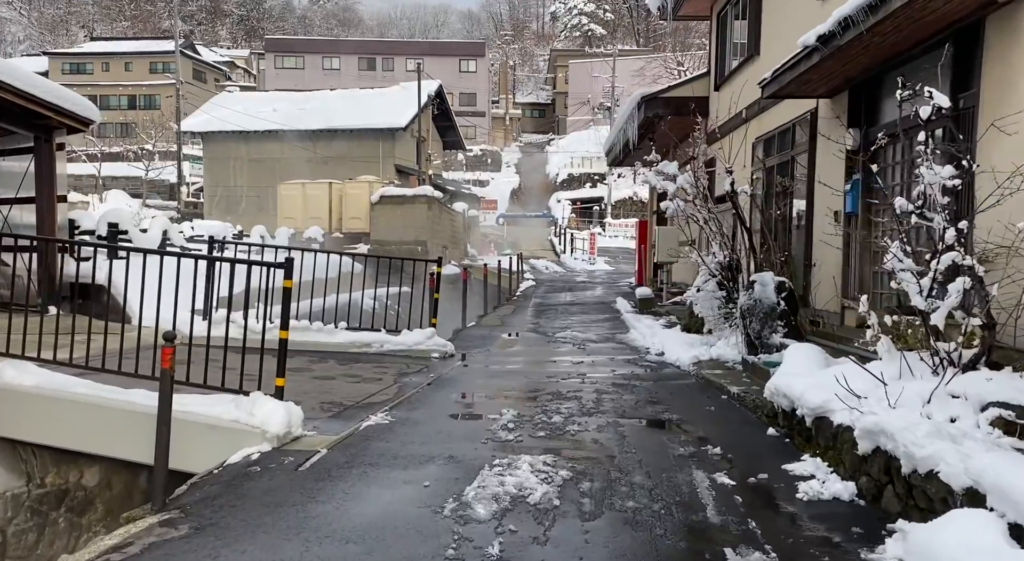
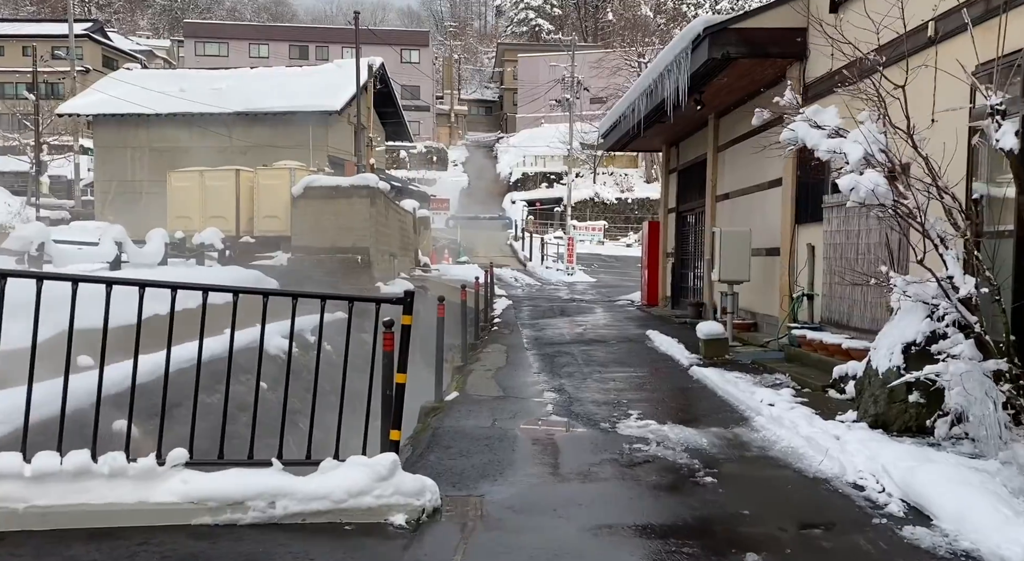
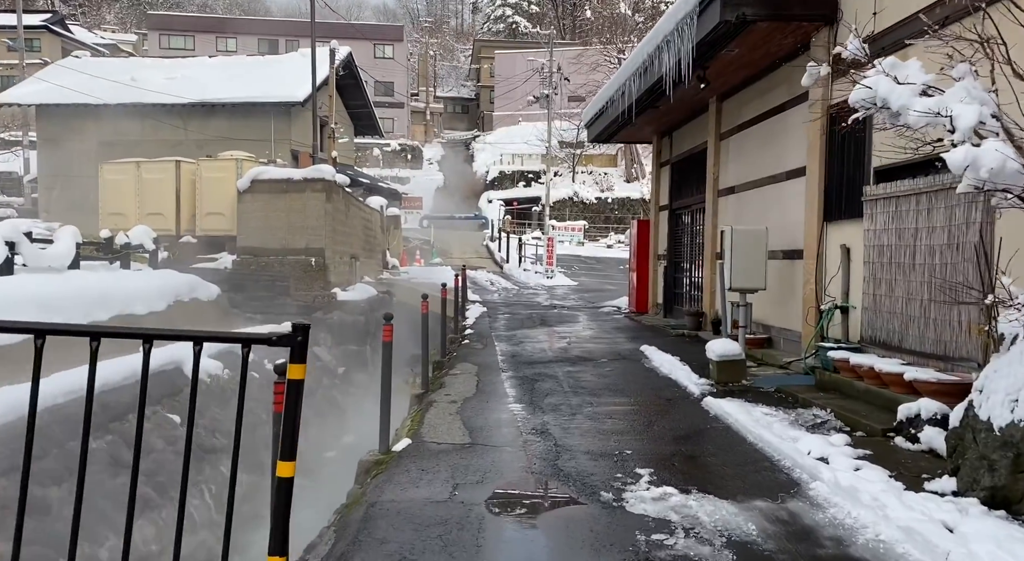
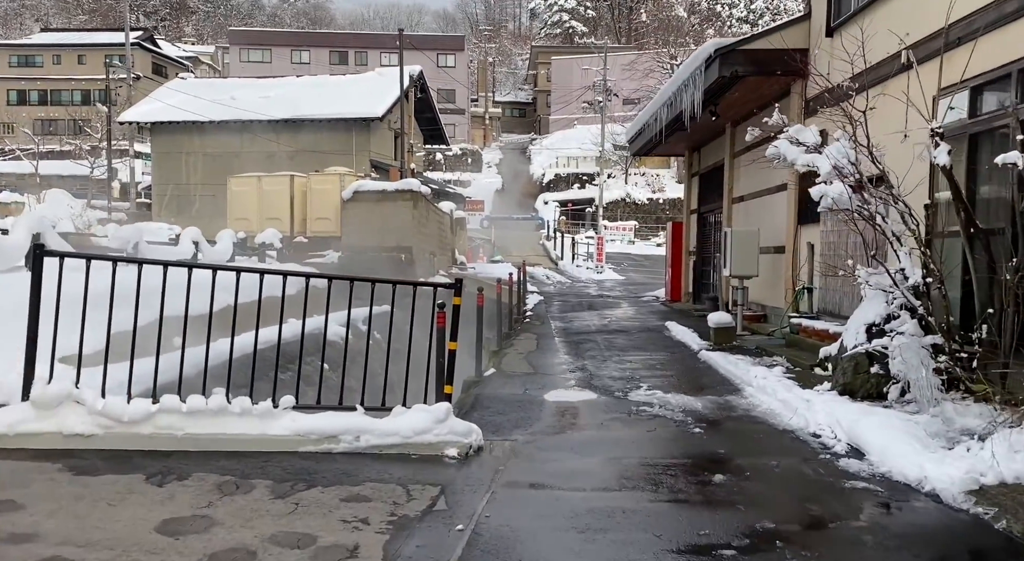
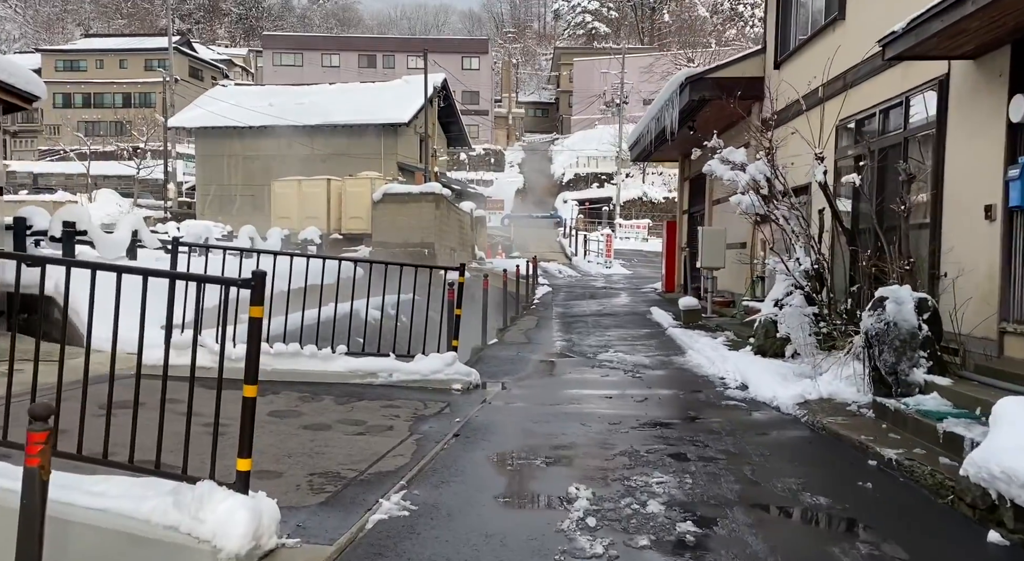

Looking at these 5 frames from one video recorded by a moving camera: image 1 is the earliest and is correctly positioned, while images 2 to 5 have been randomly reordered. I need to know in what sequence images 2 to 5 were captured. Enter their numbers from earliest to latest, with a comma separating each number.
5, 4, 2, 3
